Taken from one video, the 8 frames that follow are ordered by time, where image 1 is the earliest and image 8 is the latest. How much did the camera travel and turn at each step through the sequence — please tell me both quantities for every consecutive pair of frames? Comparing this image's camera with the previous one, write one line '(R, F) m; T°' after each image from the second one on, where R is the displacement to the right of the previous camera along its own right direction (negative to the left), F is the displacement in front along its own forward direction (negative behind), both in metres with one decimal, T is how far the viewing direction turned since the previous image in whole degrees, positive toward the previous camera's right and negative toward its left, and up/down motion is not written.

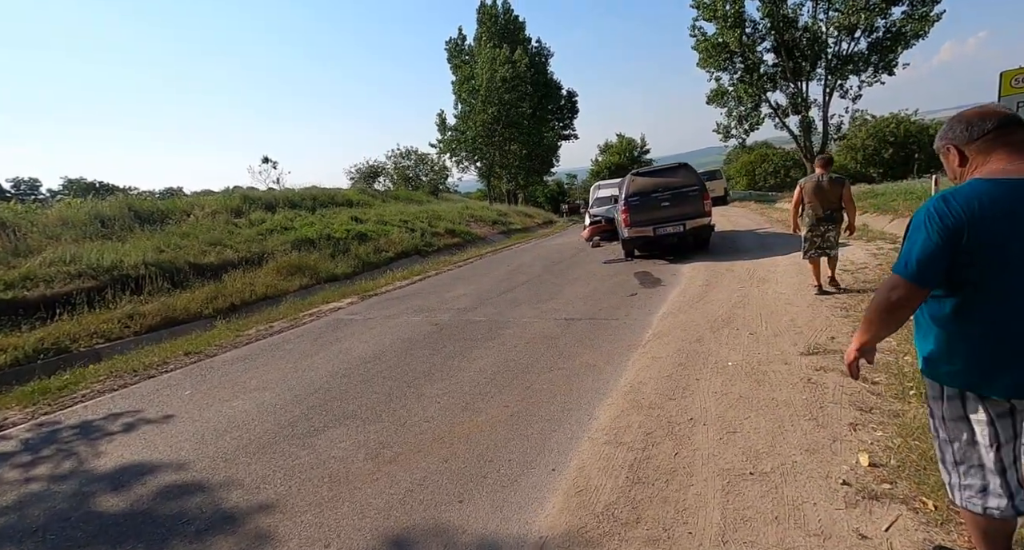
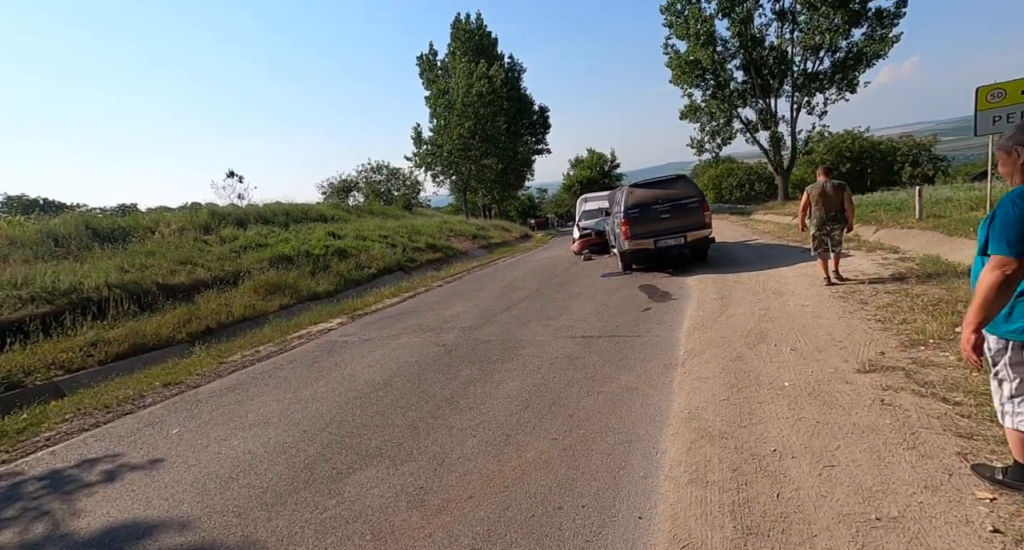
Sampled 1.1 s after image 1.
(-0.5, +0.5) m; +3°
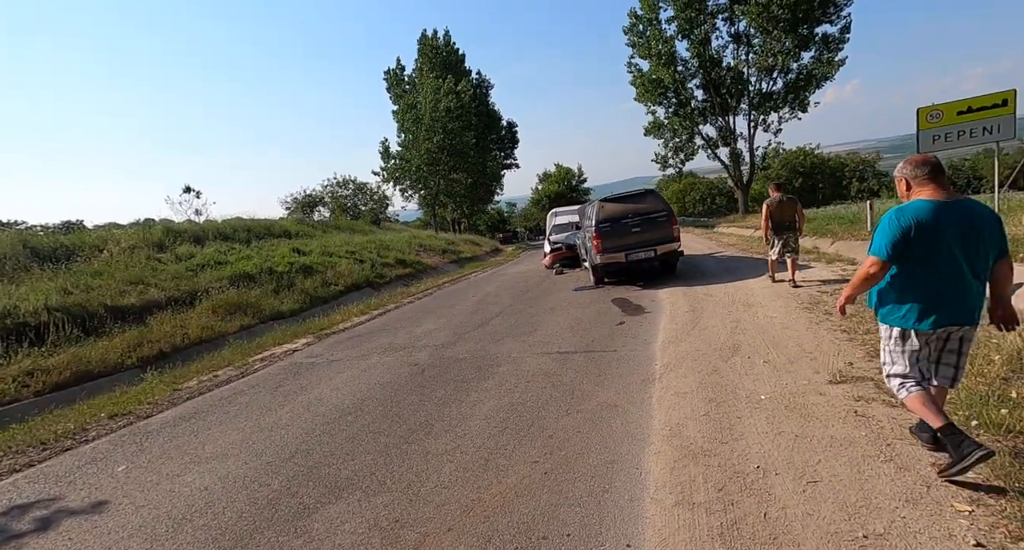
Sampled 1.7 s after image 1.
(-0.1, +0.1) m; +3°
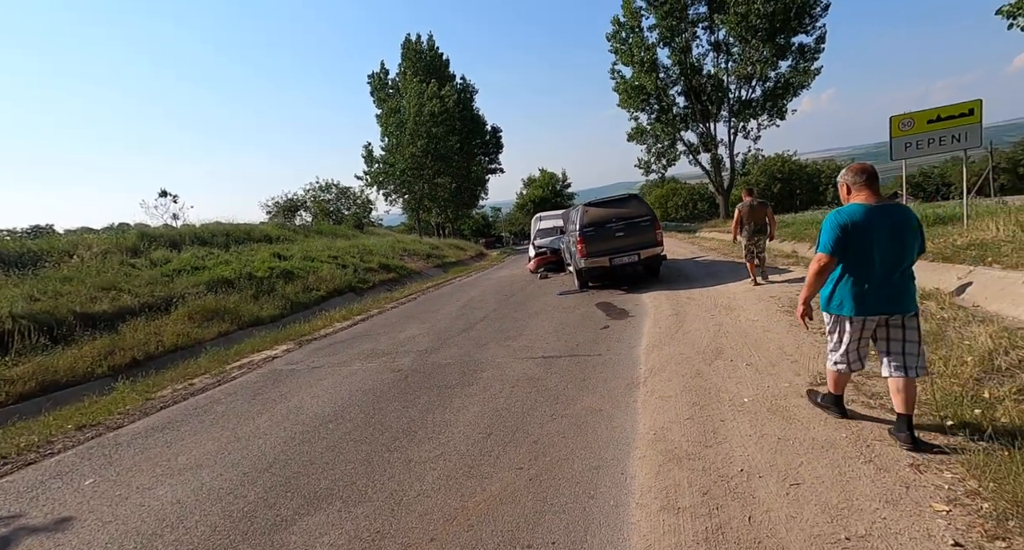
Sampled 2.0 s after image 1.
(0.0, 0.0) m; +1°
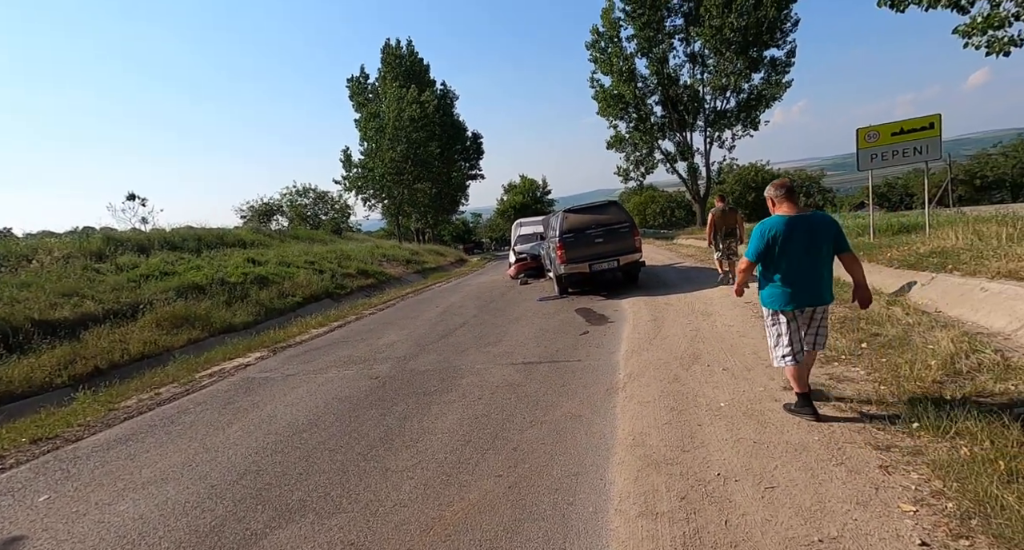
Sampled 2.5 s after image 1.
(0.0, 0.0) m; +2°
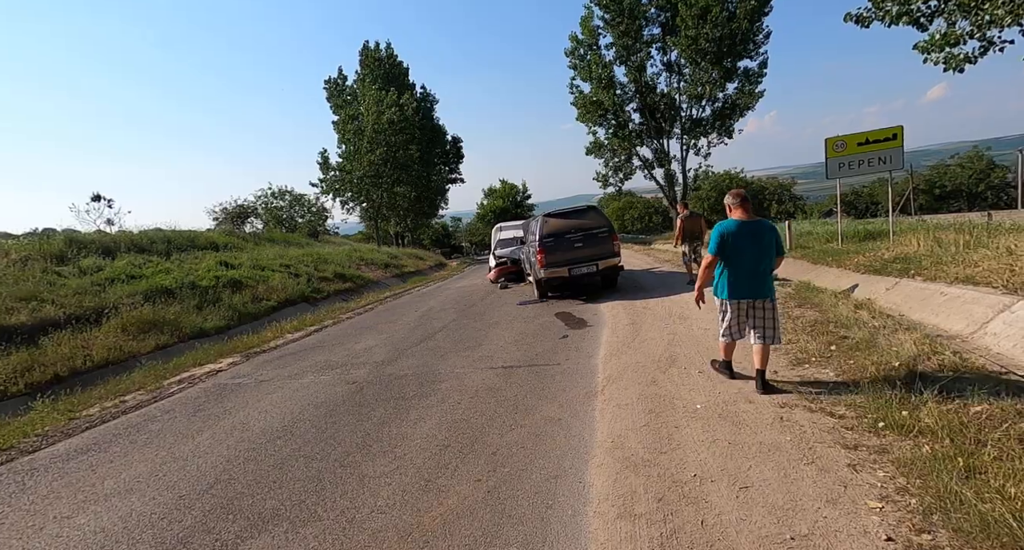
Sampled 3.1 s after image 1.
(0.0, 0.0) m; +2°
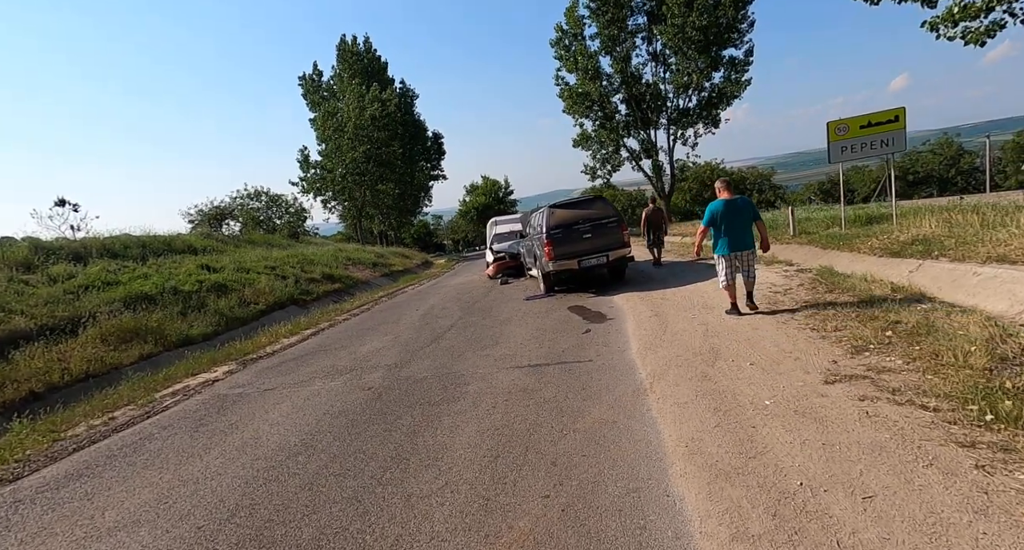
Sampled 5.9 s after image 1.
(-0.5, +0.5) m; +2°
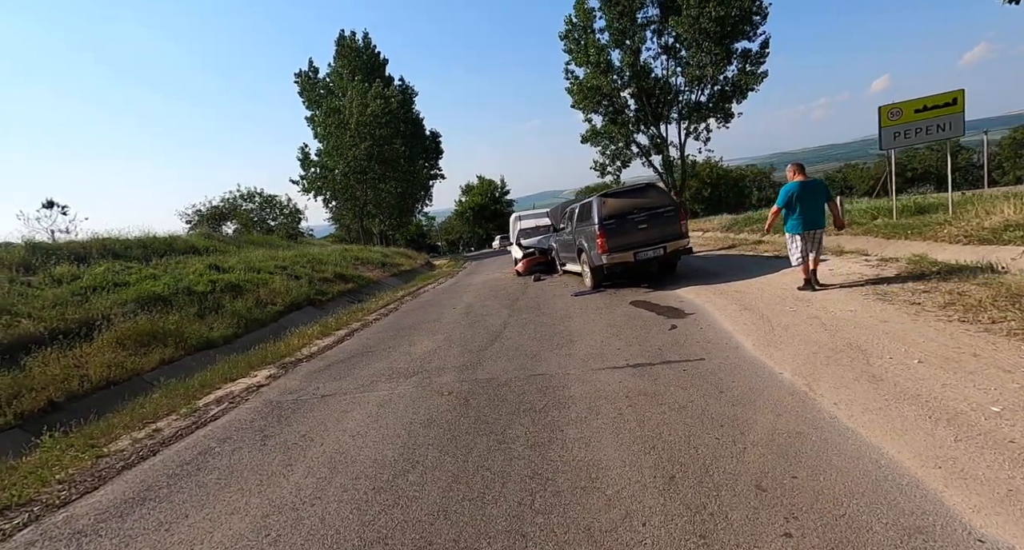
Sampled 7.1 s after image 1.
(-1.1, +0.8) m; +1°
